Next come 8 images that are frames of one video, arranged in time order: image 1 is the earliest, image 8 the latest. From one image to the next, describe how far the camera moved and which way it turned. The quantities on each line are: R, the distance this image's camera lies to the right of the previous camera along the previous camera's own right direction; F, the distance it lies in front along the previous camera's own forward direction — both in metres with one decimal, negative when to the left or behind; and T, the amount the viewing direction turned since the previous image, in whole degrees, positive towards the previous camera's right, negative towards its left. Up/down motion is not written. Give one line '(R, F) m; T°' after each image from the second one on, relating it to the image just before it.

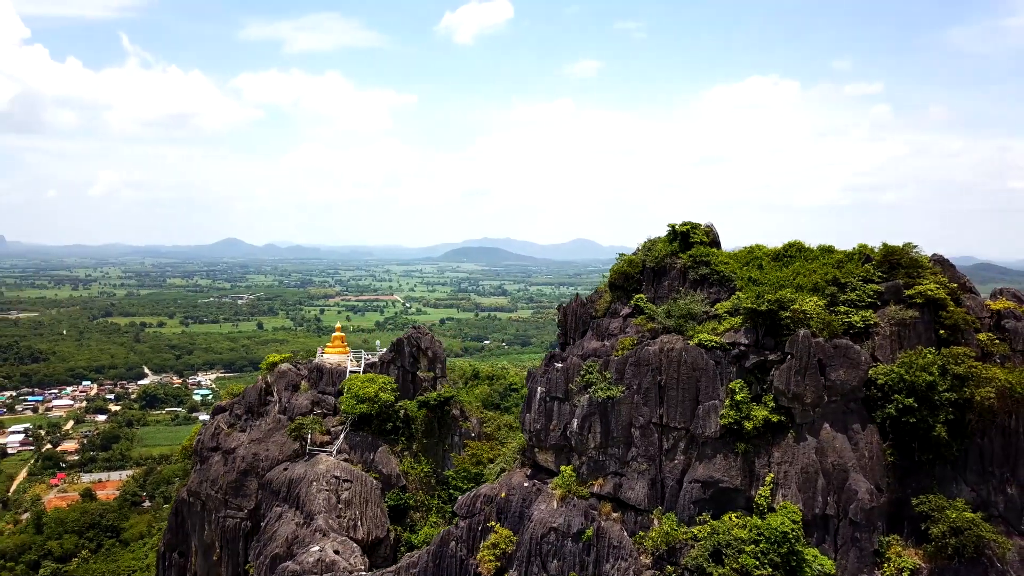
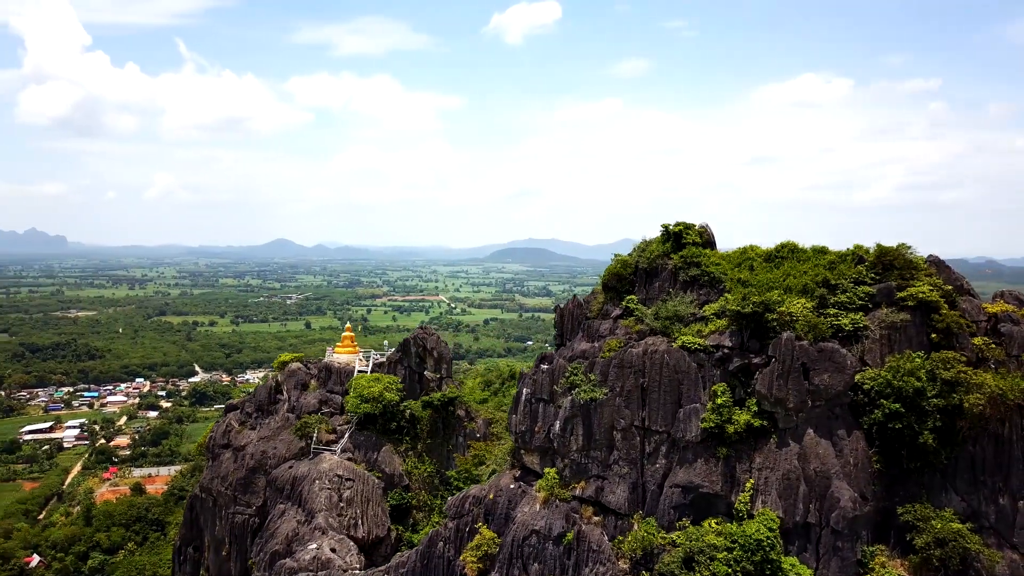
(+1.2, +0.1) m; -3°
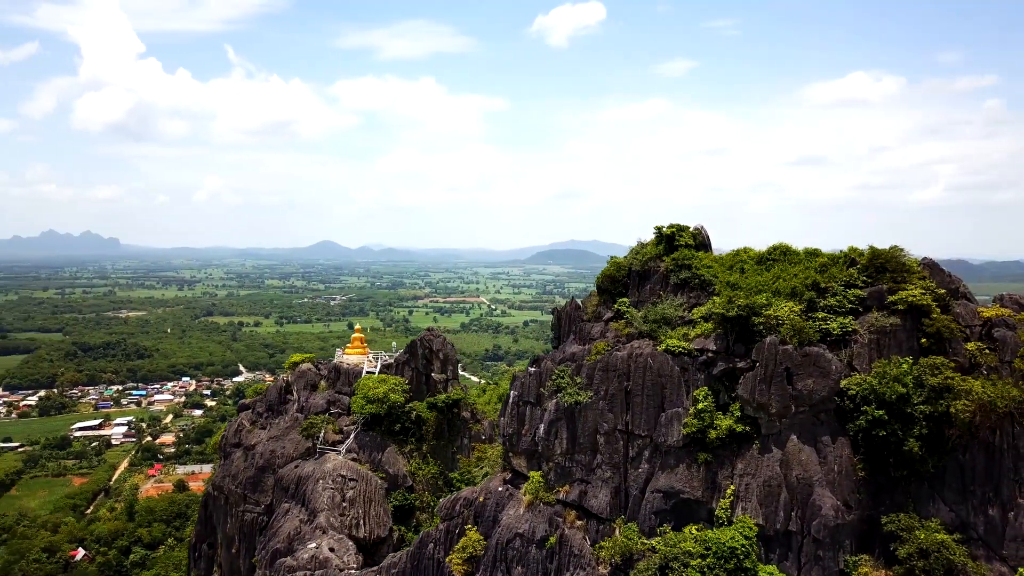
(+1.1, +0.1) m; -3°
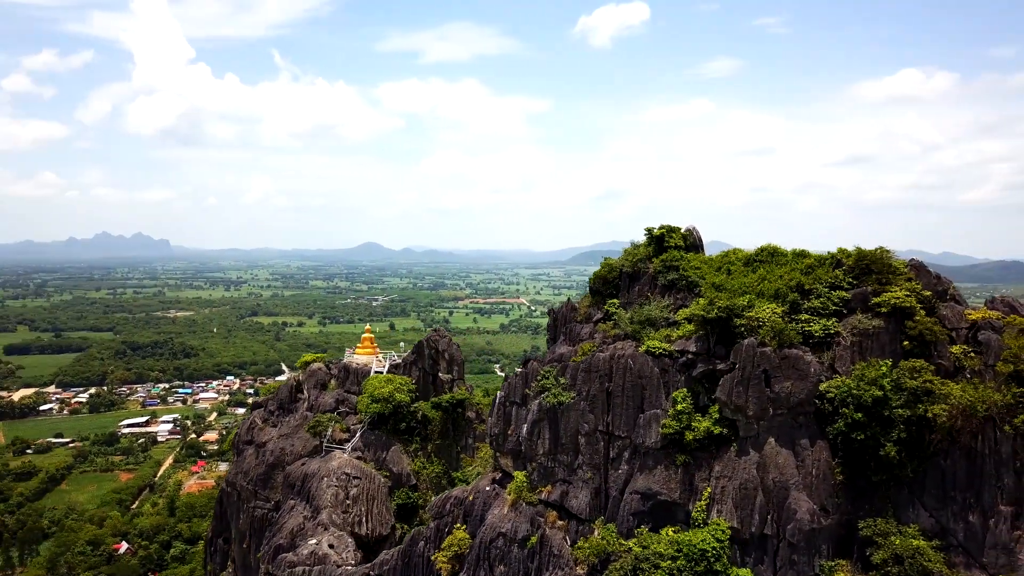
(+1.1, -0.1) m; -3°
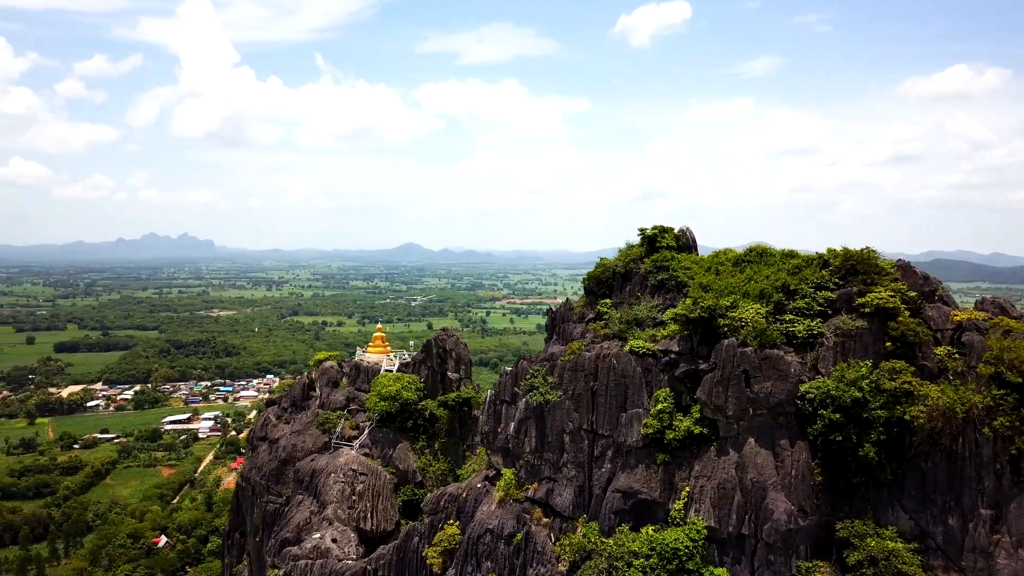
(+1.0, -0.2) m; -3°
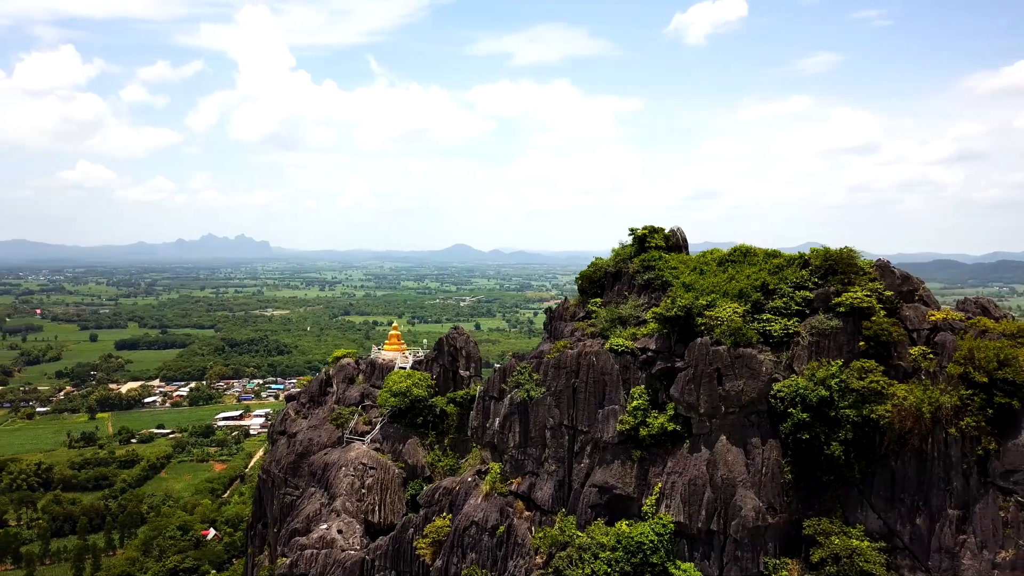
(+1.3, -0.3) m; -3°
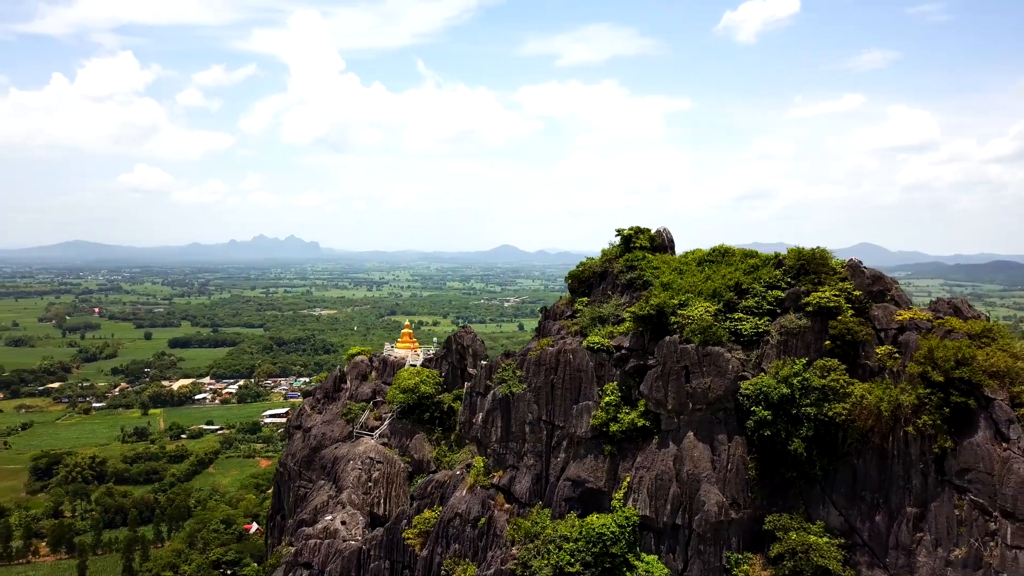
(+1.3, -0.4) m; -3°
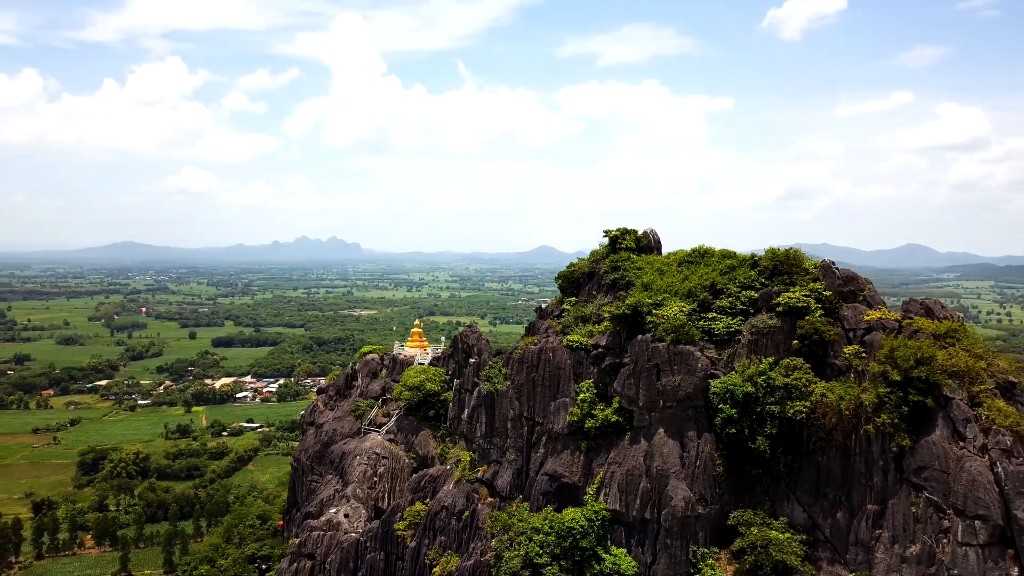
(+1.1, -0.4) m; -3°
